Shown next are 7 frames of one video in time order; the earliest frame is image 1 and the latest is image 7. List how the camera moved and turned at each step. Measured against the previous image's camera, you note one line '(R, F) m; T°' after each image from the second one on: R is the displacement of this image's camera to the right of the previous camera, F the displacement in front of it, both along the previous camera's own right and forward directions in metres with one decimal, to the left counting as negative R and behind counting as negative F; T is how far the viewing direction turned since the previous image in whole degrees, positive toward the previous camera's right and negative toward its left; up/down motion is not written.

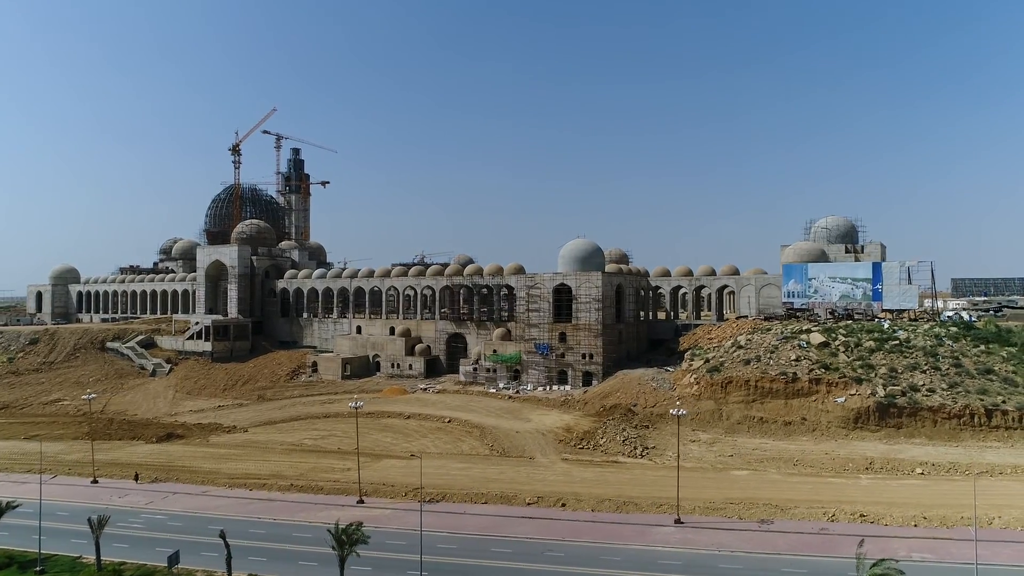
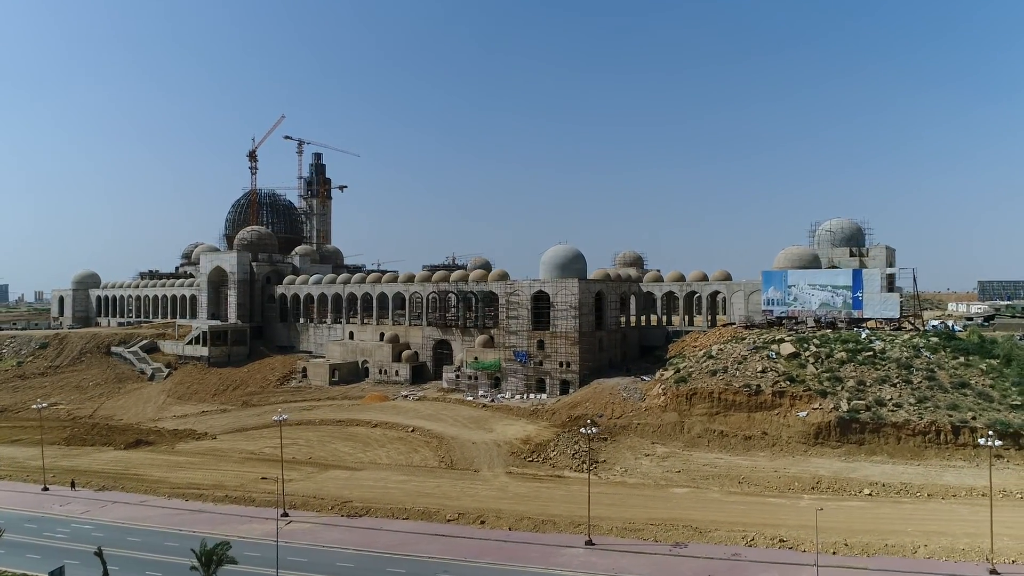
(+4.0, +0.4) m; -3°
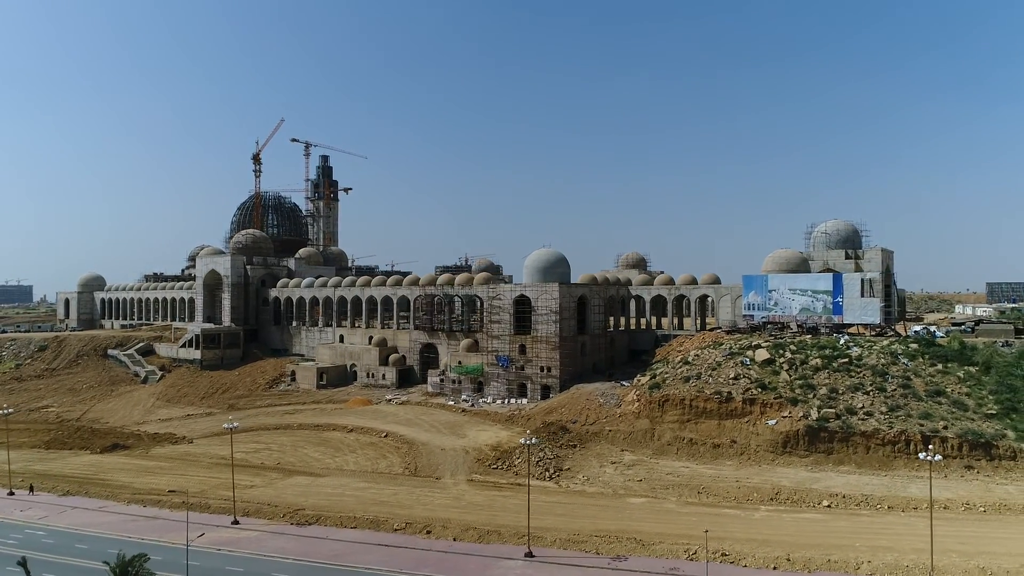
(+2.4, +0.2) m; -1°
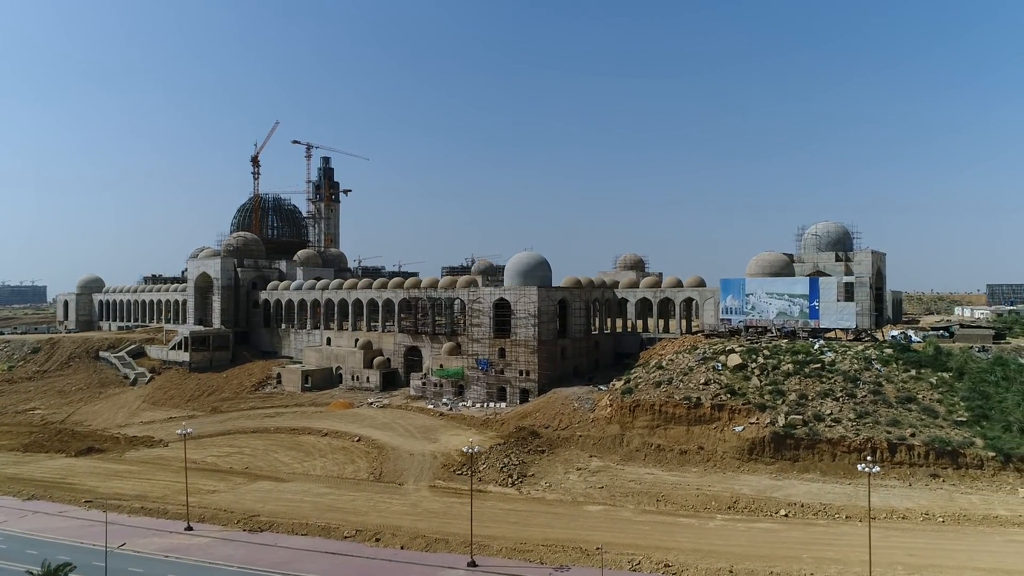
(+2.0, +0.2) m; -1°
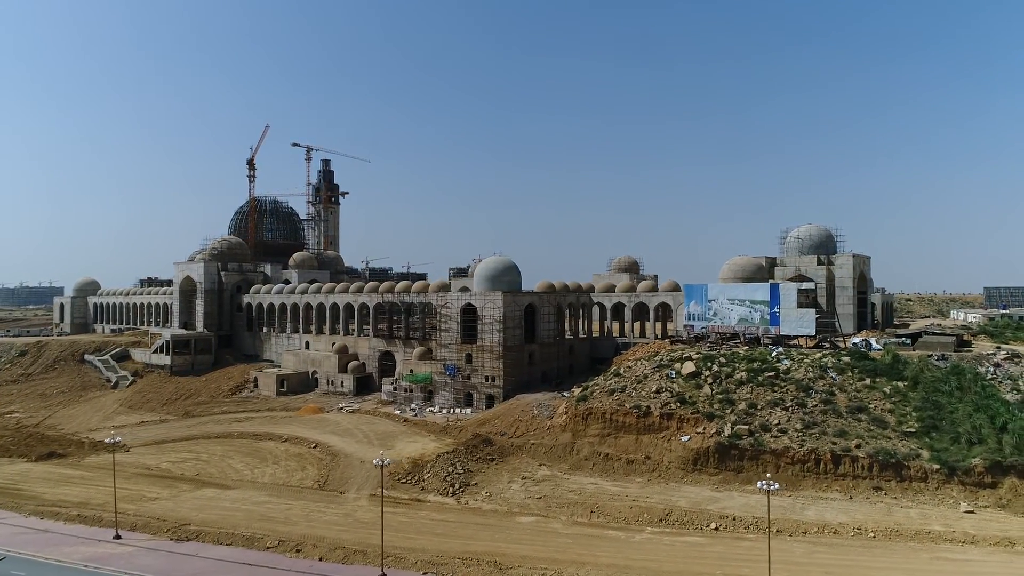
(+3.1, +0.2) m; -1°
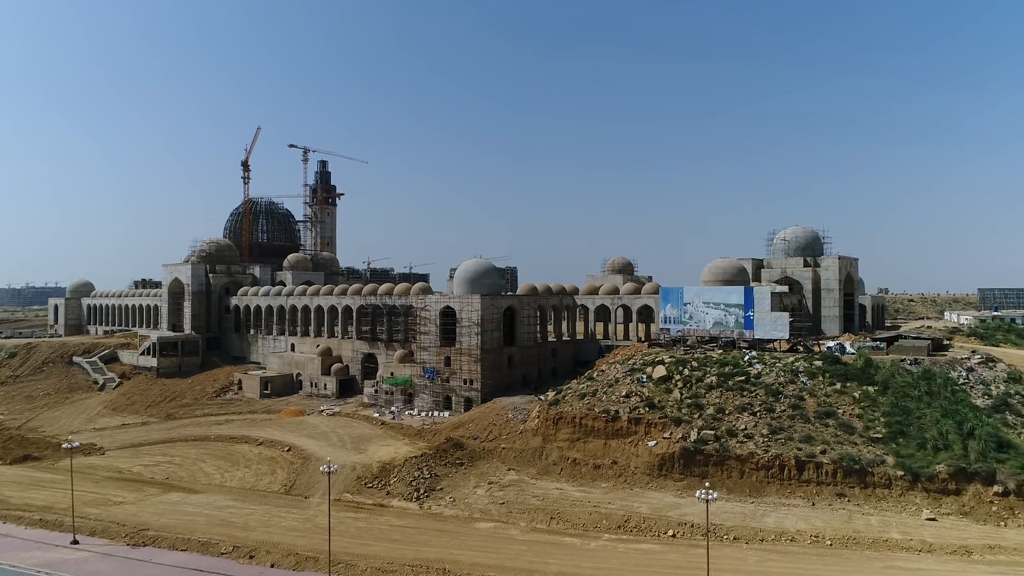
(+1.7, +0.1) m; 0°
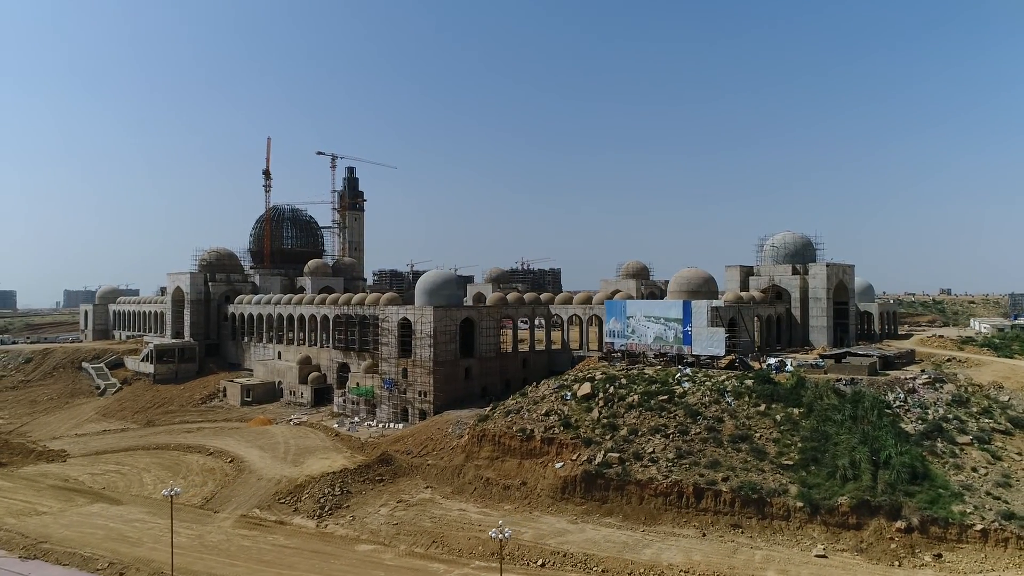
(+6.4, +0.7) m; -5°
